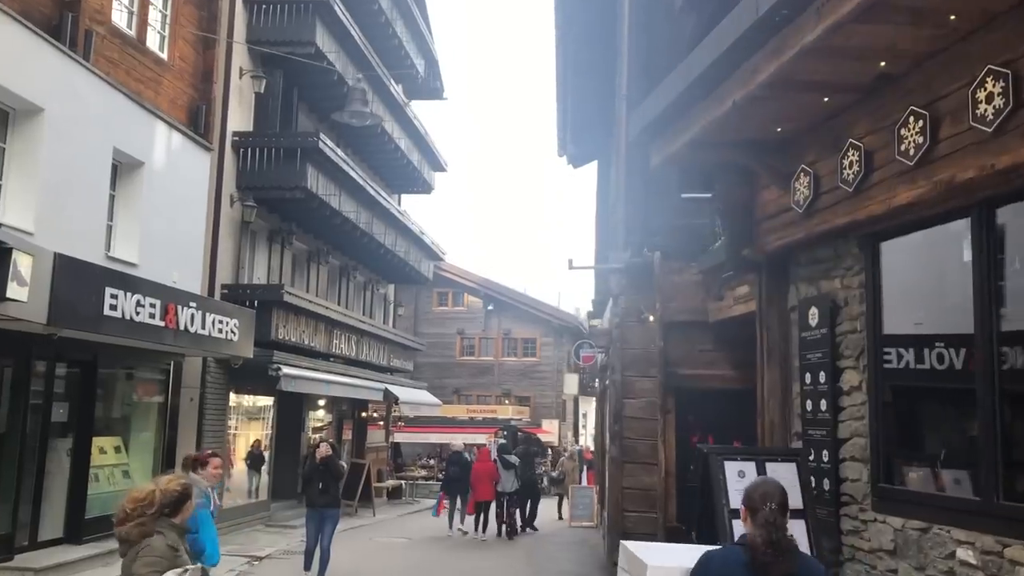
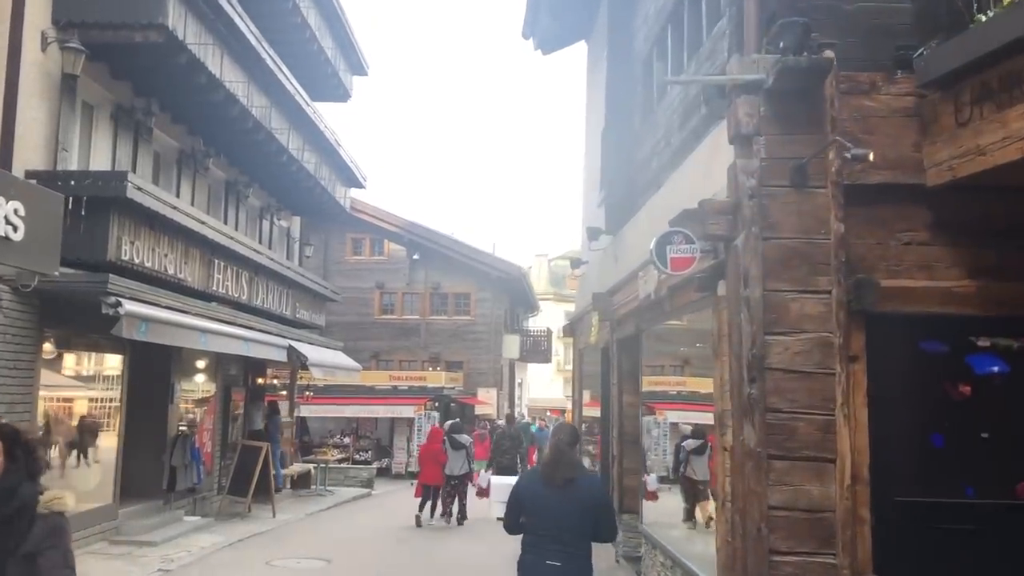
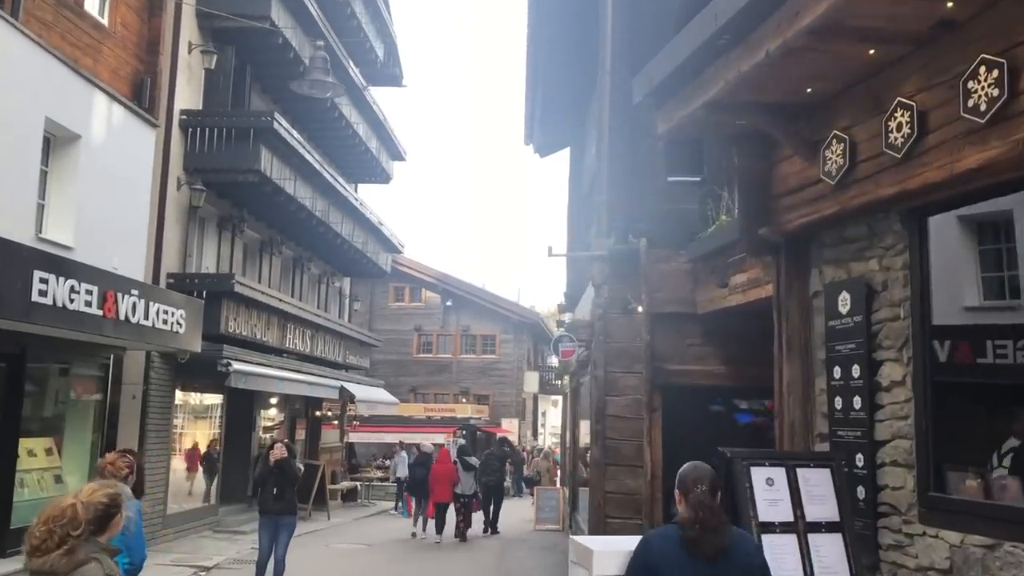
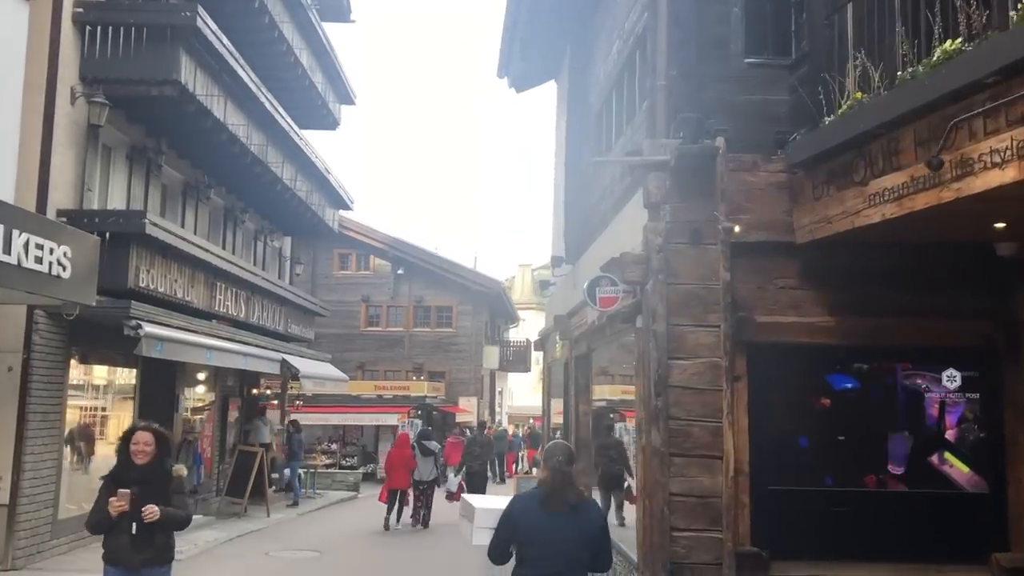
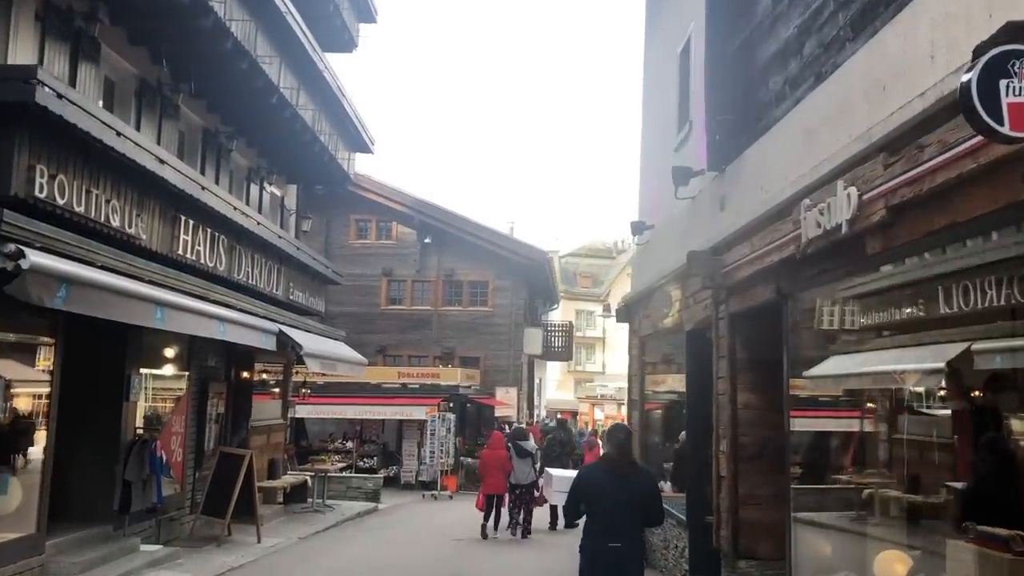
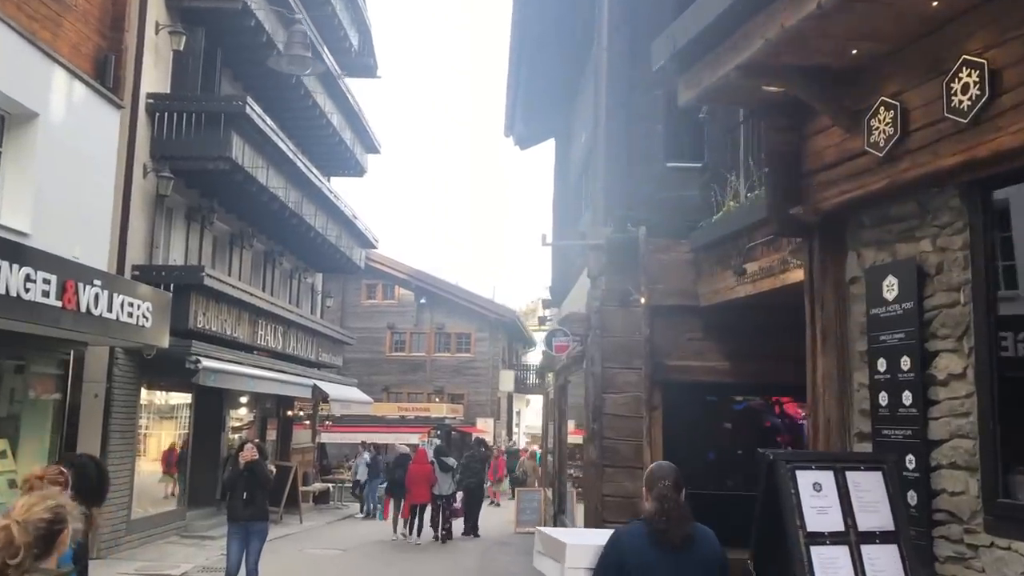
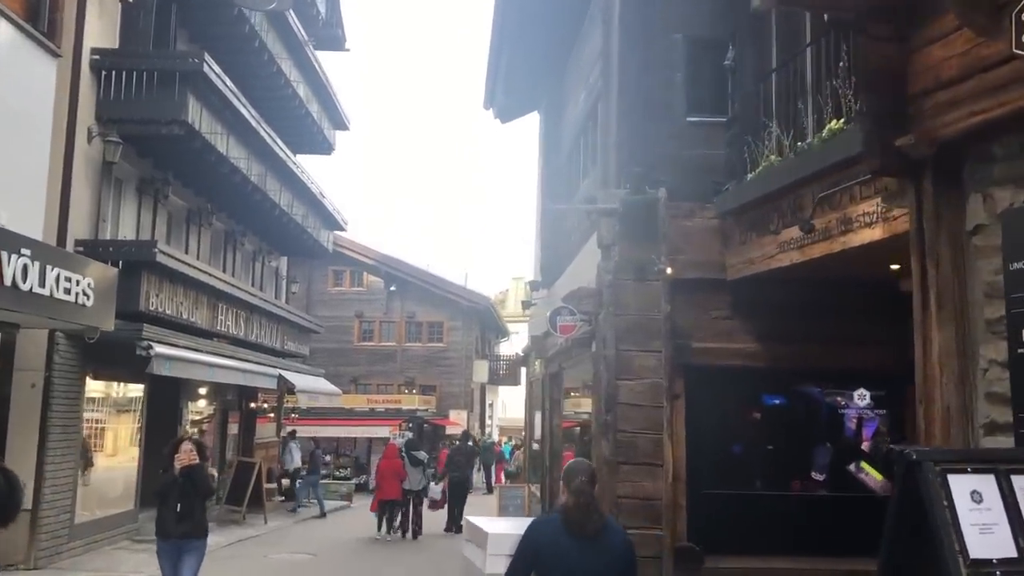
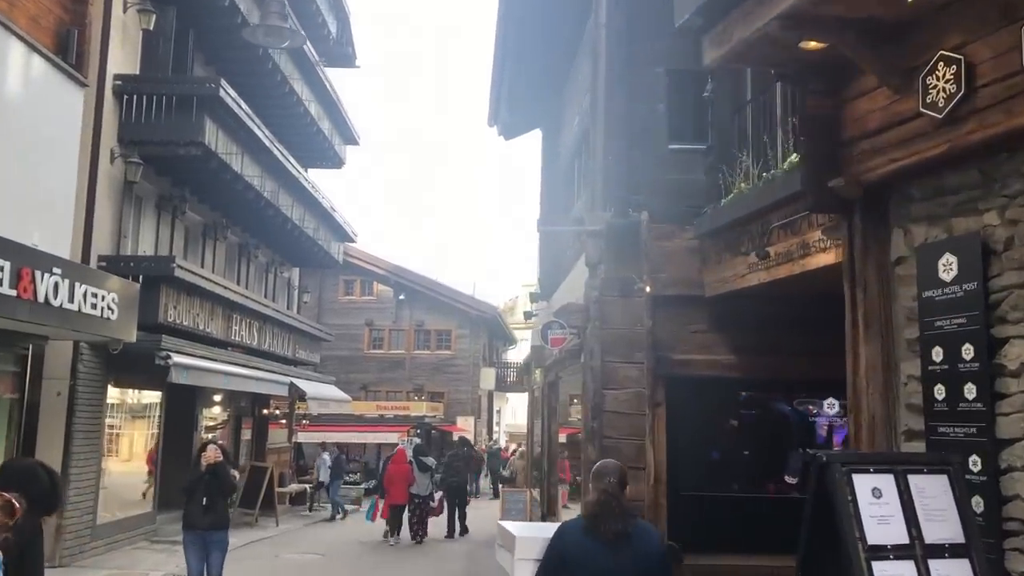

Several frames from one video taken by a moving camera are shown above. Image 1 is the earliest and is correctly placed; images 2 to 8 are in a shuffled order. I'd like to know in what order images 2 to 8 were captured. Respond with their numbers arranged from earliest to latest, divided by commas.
3, 6, 8, 7, 4, 2, 5
